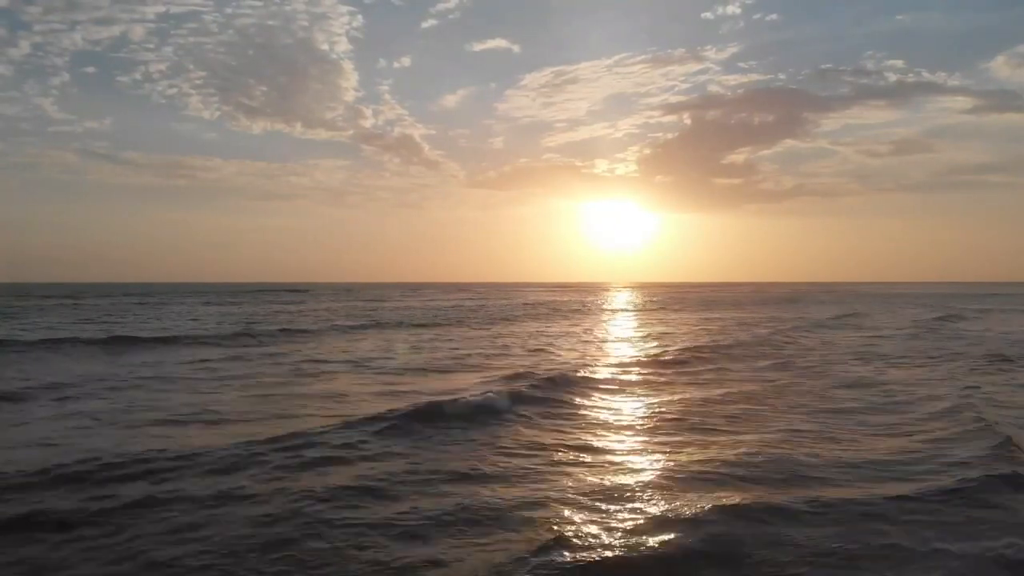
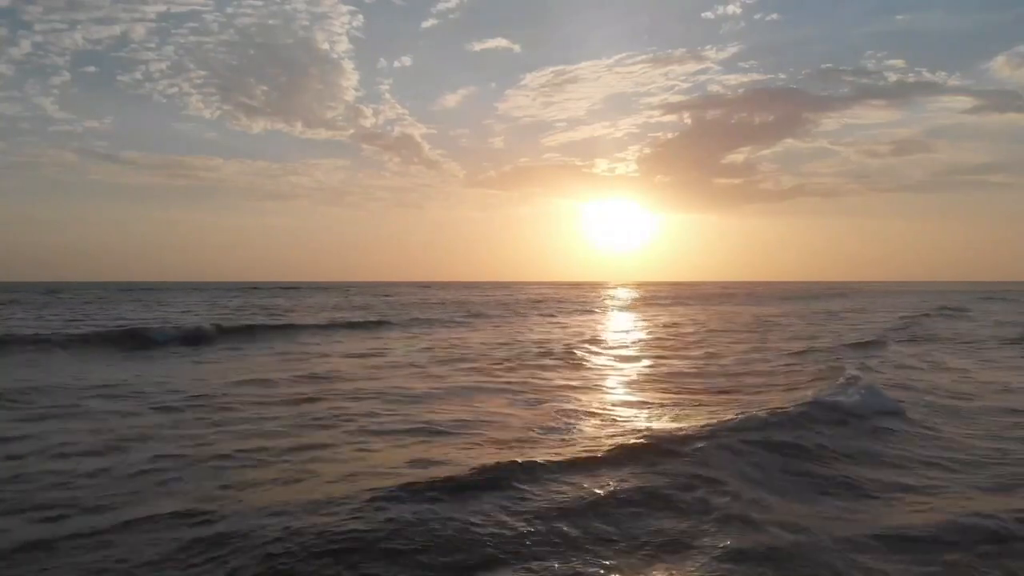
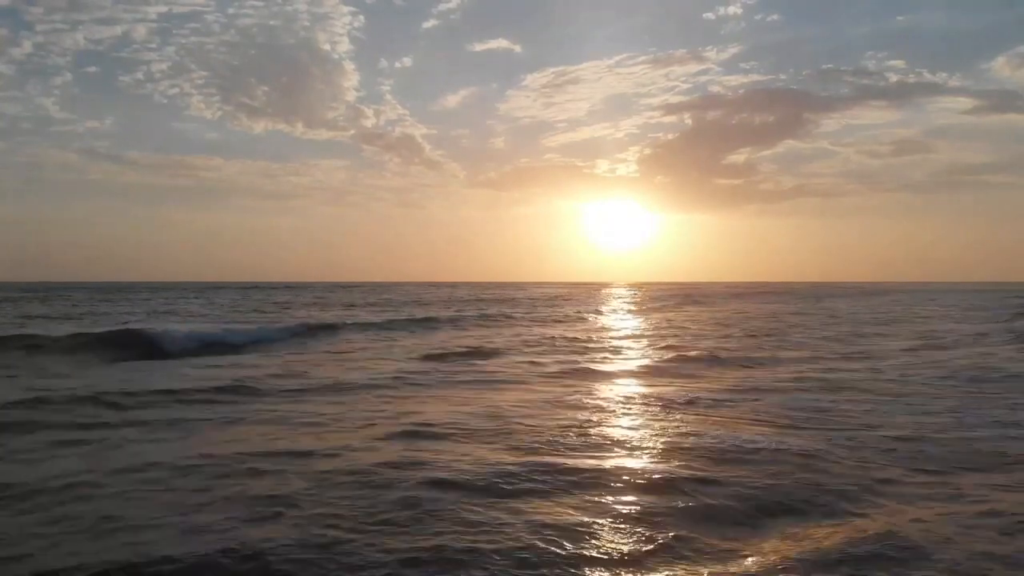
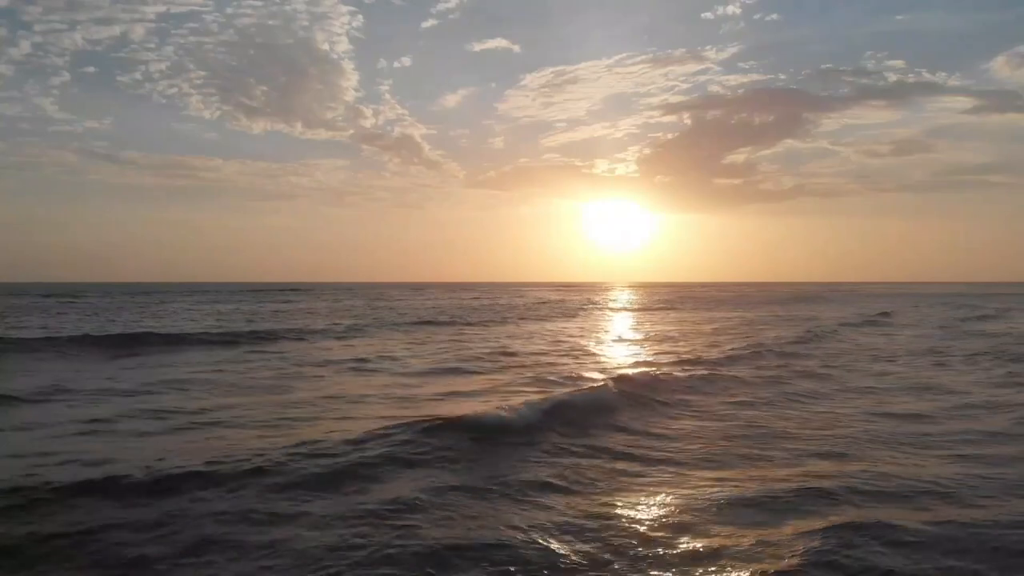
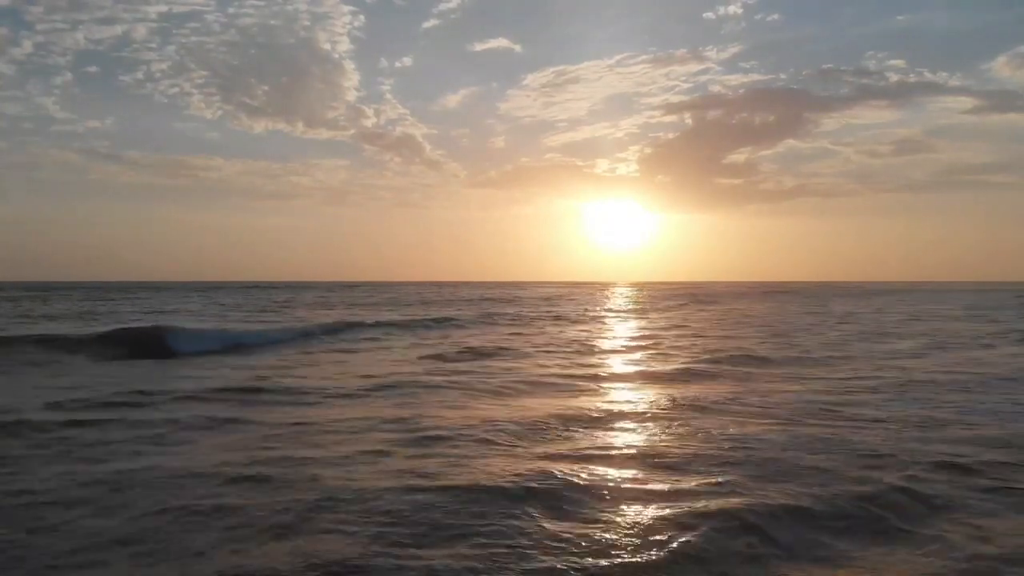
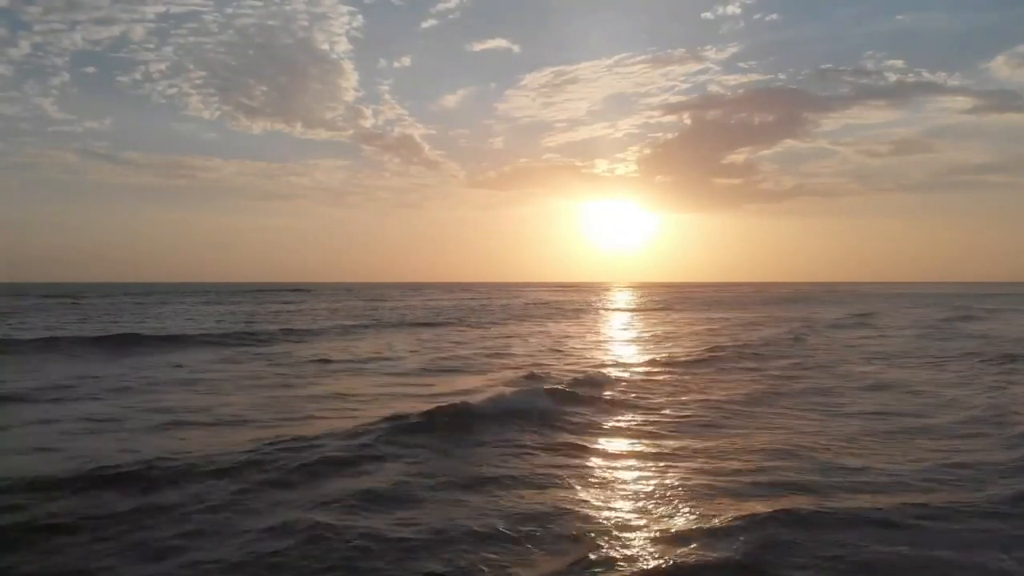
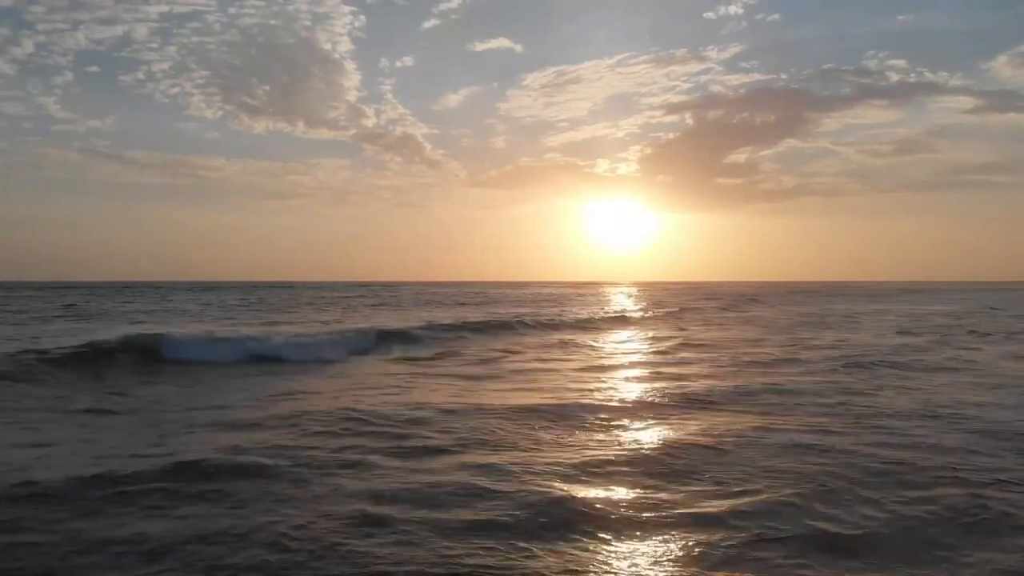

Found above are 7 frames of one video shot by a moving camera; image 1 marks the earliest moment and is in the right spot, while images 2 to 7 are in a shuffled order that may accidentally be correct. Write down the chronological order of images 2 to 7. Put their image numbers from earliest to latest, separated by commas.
6, 4, 2, 3, 5, 7
